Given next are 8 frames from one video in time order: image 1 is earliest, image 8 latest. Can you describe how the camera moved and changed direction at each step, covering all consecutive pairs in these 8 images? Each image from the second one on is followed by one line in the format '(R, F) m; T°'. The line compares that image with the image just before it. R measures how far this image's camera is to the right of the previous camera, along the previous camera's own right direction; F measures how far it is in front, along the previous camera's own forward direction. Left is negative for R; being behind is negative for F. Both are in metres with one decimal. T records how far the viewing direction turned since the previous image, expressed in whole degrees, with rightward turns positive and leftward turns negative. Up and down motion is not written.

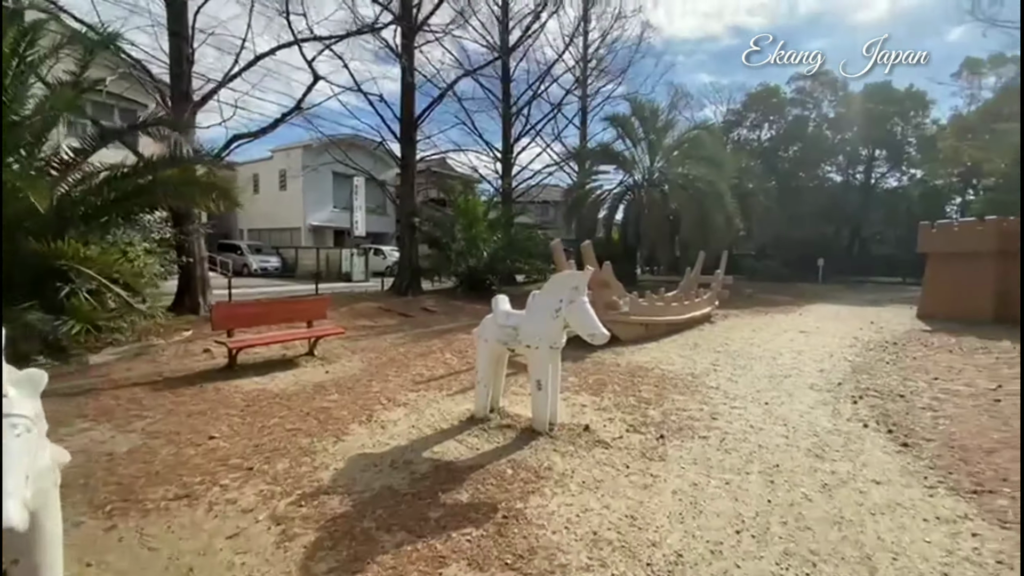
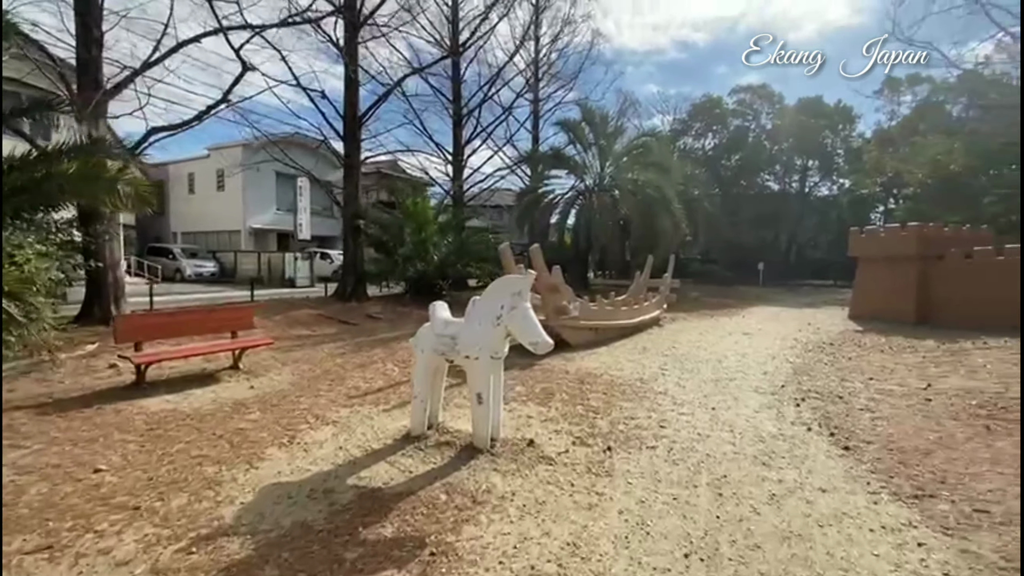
(+0.1, +0.3) m; +5°
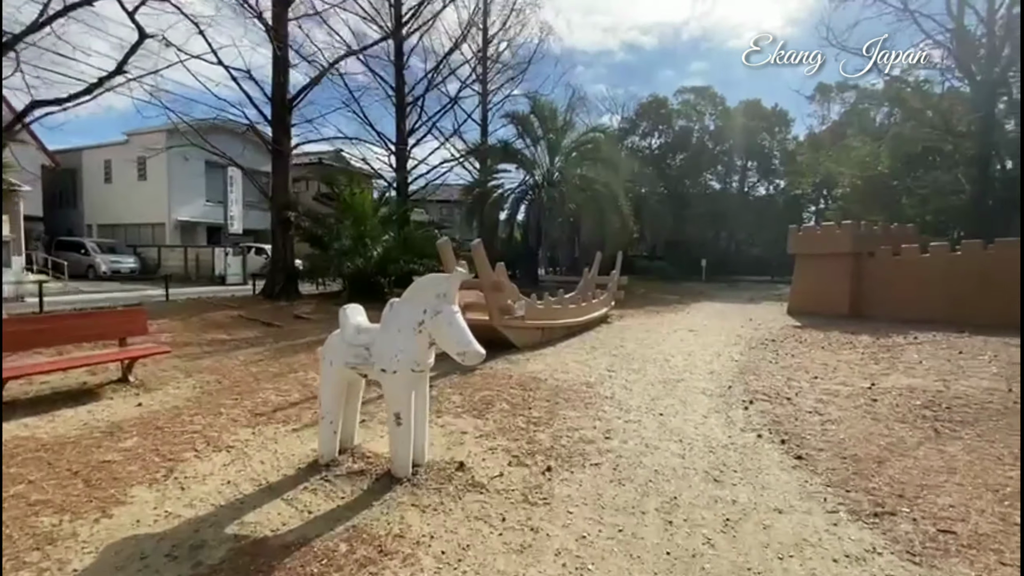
(+0.2, +0.5) m; +6°
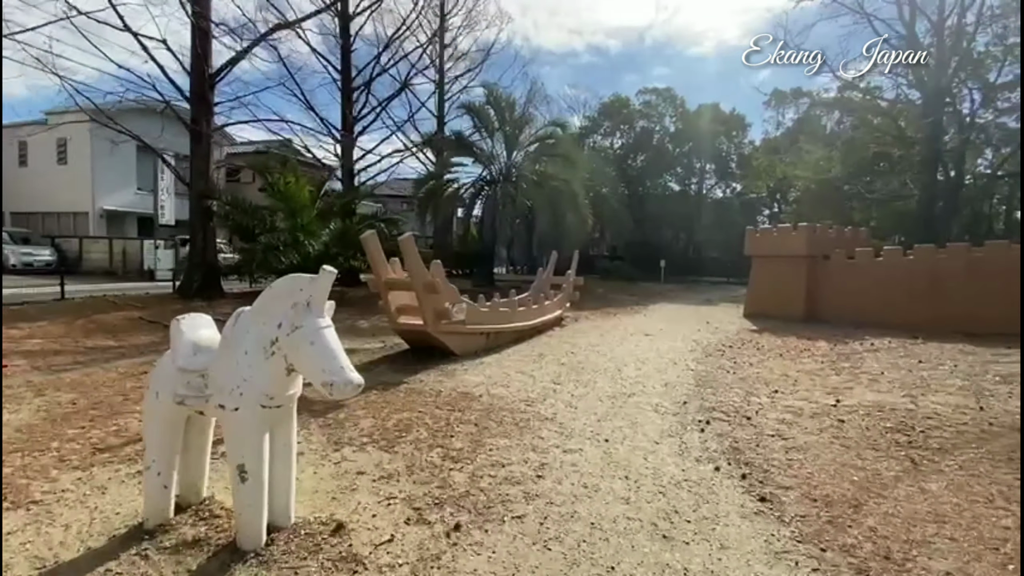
(+0.4, +0.8) m; +4°
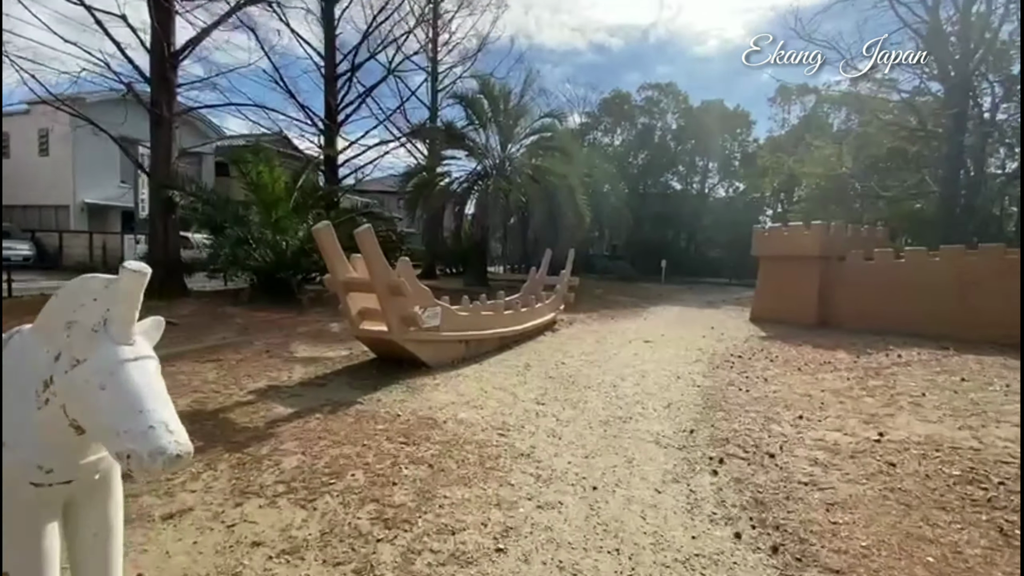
(+0.3, +0.9) m; 0°
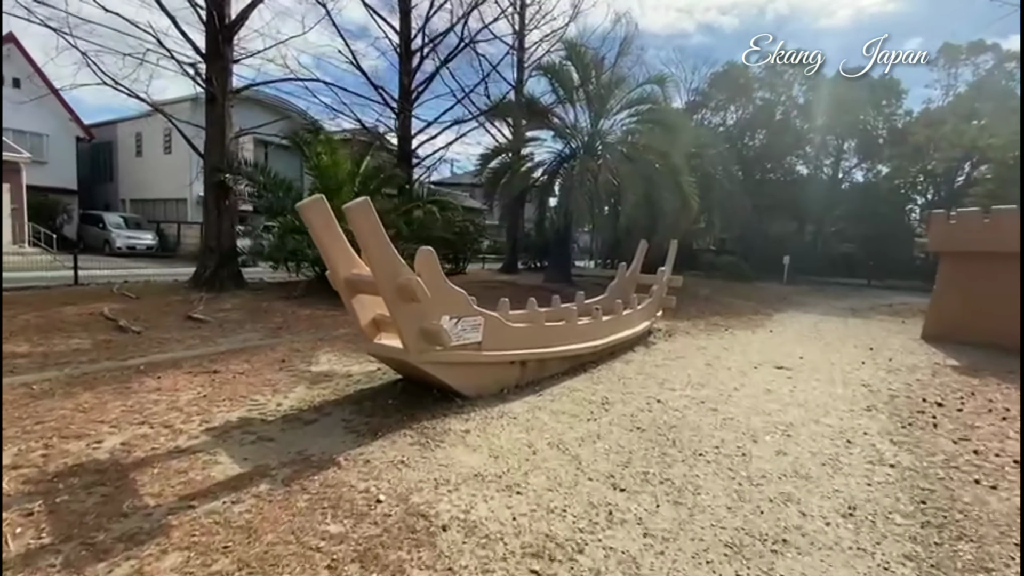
(+0.2, +1.9) m; -11°
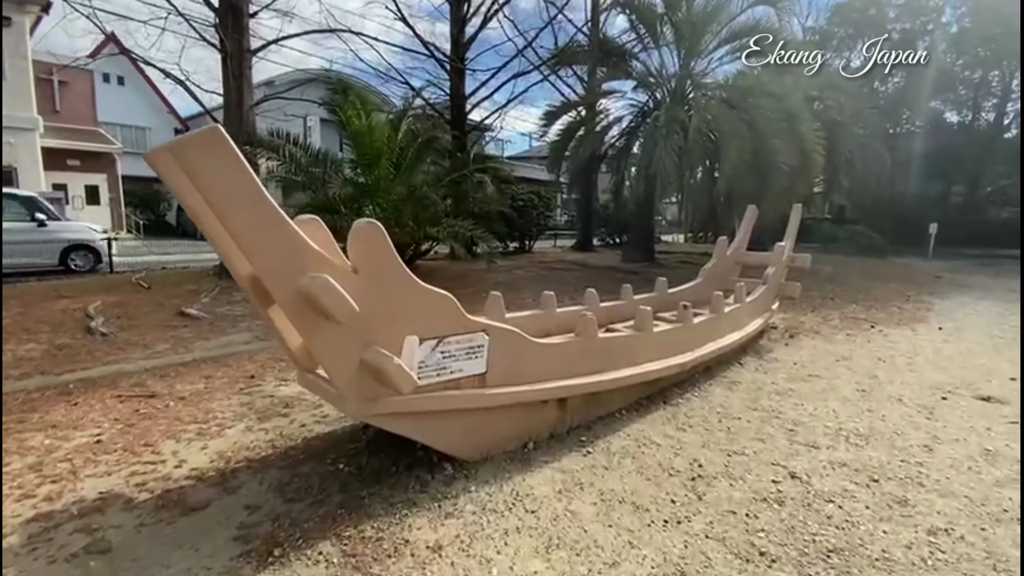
(+0.4, +1.9) m; -10°
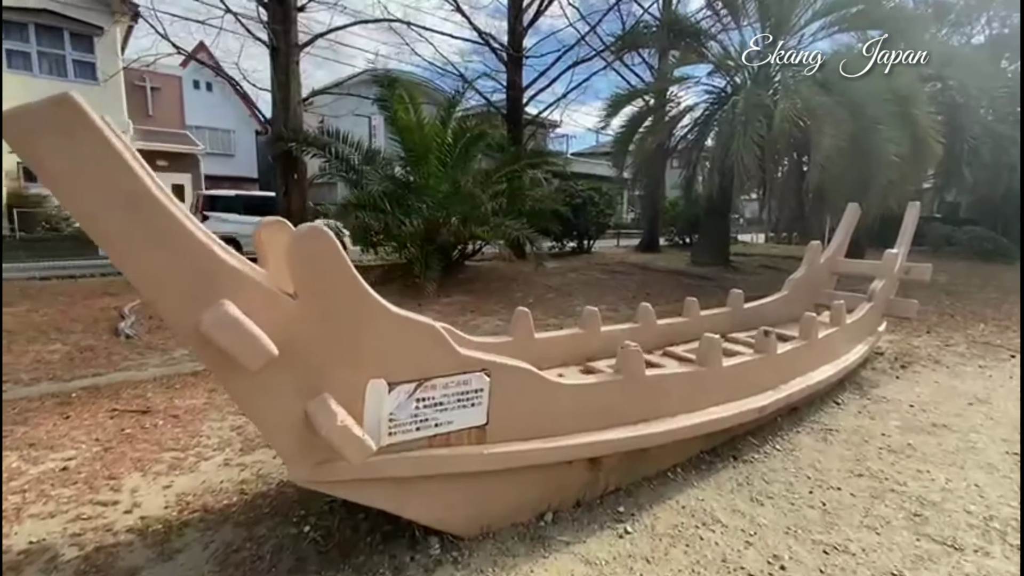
(+0.2, +0.7) m; -8°
